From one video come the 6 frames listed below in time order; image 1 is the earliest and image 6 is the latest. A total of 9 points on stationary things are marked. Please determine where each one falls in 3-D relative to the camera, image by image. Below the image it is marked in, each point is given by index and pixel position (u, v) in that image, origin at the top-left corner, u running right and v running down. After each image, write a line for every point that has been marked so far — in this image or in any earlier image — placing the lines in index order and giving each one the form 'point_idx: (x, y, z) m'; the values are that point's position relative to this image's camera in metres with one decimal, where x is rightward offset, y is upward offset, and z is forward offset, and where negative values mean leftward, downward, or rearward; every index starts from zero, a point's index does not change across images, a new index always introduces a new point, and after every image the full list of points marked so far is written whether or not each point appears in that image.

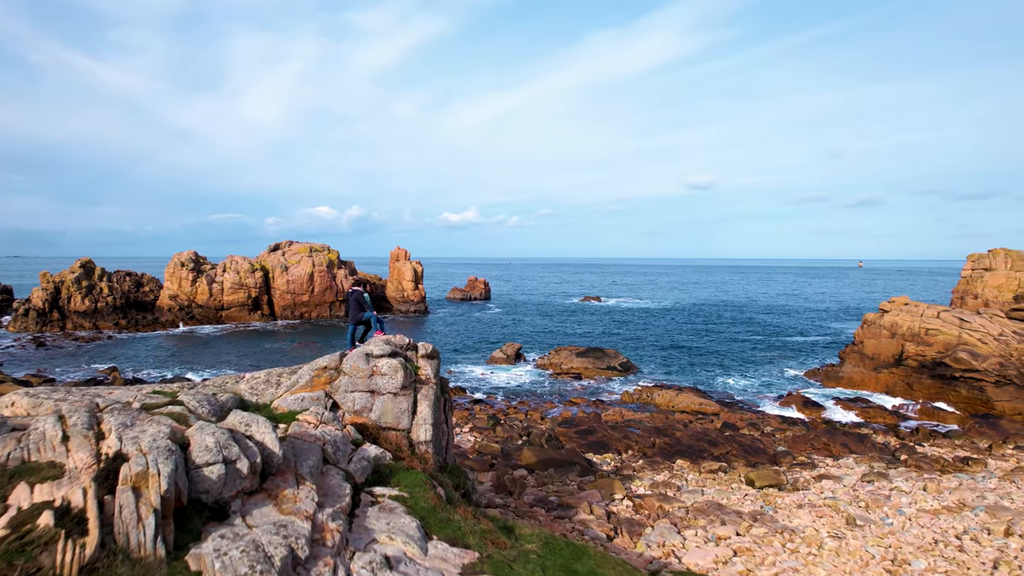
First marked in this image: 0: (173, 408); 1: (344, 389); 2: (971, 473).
0: (-2.7, -1.0, +5.4) m
1: (-1.8, -1.1, +7.2) m
2: (+12.5, -5.0, +18.6) m
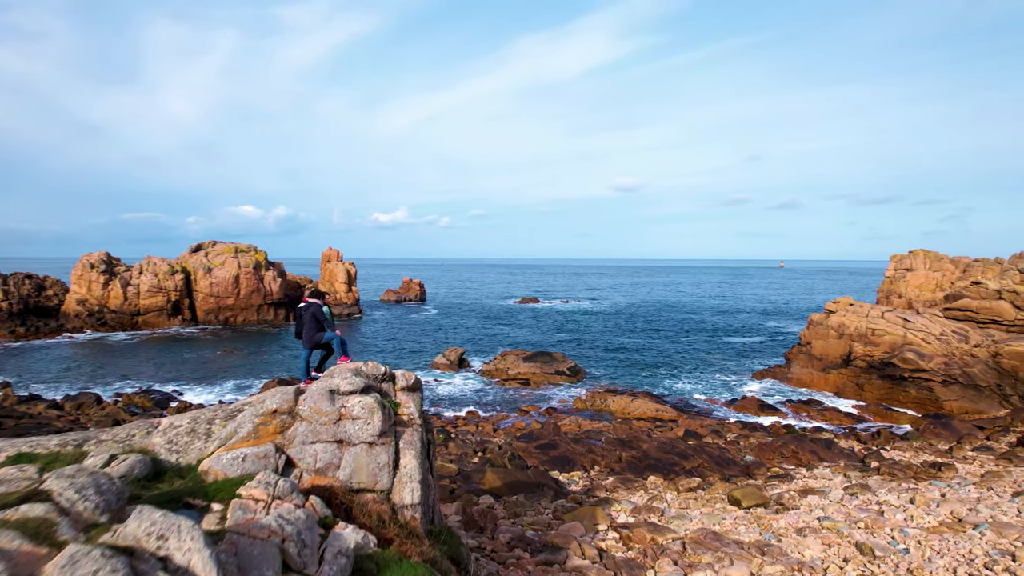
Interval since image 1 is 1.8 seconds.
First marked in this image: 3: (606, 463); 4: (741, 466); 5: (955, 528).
0: (-2.4, -1.1, +3.4) m
1: (-1.7, -1.2, +5.3) m
2: (+11.5, -5.1, +18.1) m
3: (+2.6, -4.9, +19.2) m
4: (+6.5, -5.0, +19.2) m
5: (+8.6, -4.7, +13.2) m
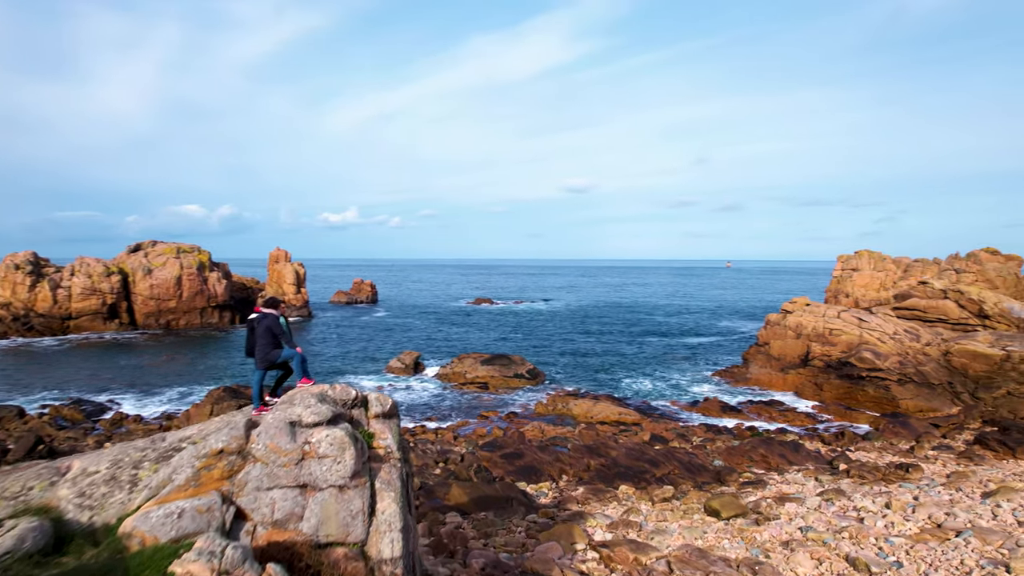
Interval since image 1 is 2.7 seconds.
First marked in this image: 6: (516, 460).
0: (-2.2, -1.1, +2.3) m
1: (-1.6, -1.2, +4.3) m
2: (+10.6, -5.1, +17.9) m
3: (+1.7, -5.0, +18.4) m
4: (+5.5, -5.0, +18.7) m
5: (+8.1, -4.7, +12.8) m
6: (+0.1, -4.9, +19.2) m
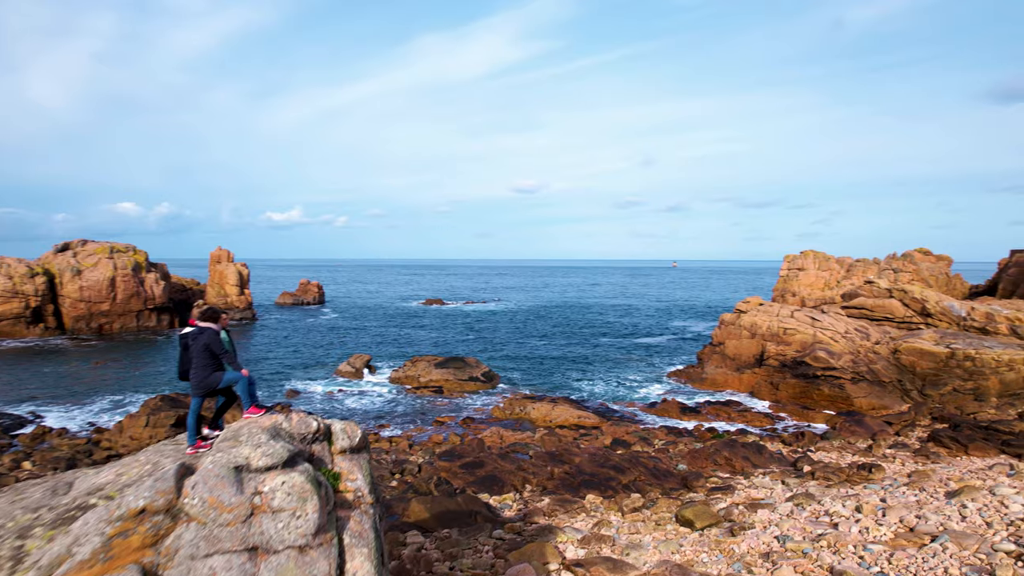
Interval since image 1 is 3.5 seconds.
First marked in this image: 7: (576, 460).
0: (-2.0, -1.2, +1.3) m
1: (-1.6, -1.3, +3.3) m
2: (+9.6, -5.1, +17.8) m
3: (+0.7, -5.0, +17.7) m
4: (+4.5, -5.1, +18.2) m
5: (+7.5, -4.7, +12.6) m
6: (-1.0, -4.9, +18.3) m
7: (+1.8, -4.9, +19.3) m
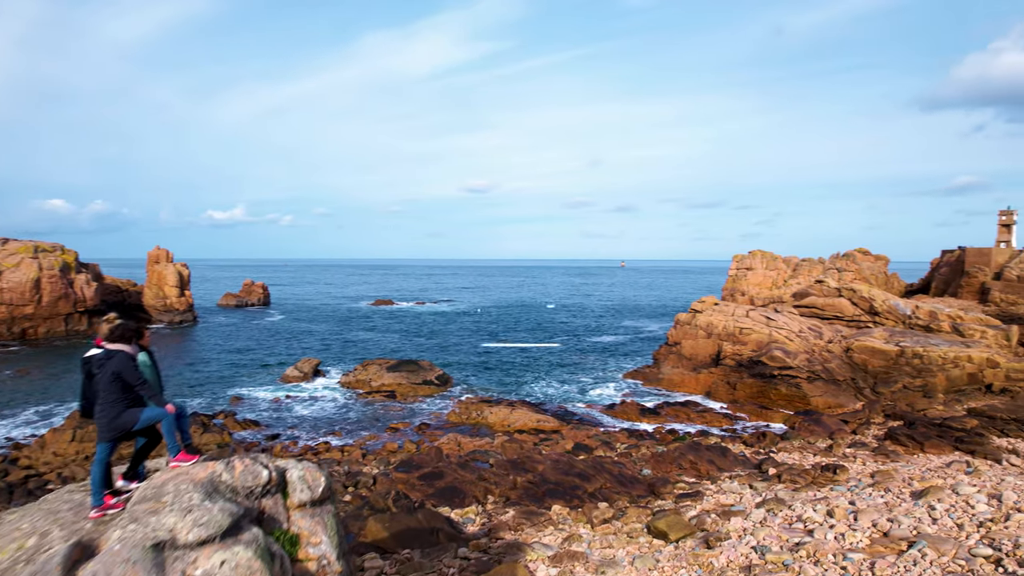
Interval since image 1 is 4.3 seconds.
0: (-1.8, -1.2, +0.3) m
1: (-1.5, -1.3, +2.4) m
2: (+8.6, -5.1, +17.7) m
3: (-0.3, -5.0, +16.9) m
4: (+3.5, -5.1, +17.7) m
5: (+6.9, -4.7, +12.3) m
6: (-2.0, -4.9, +17.4) m
7: (+0.8, -4.9, +18.6) m
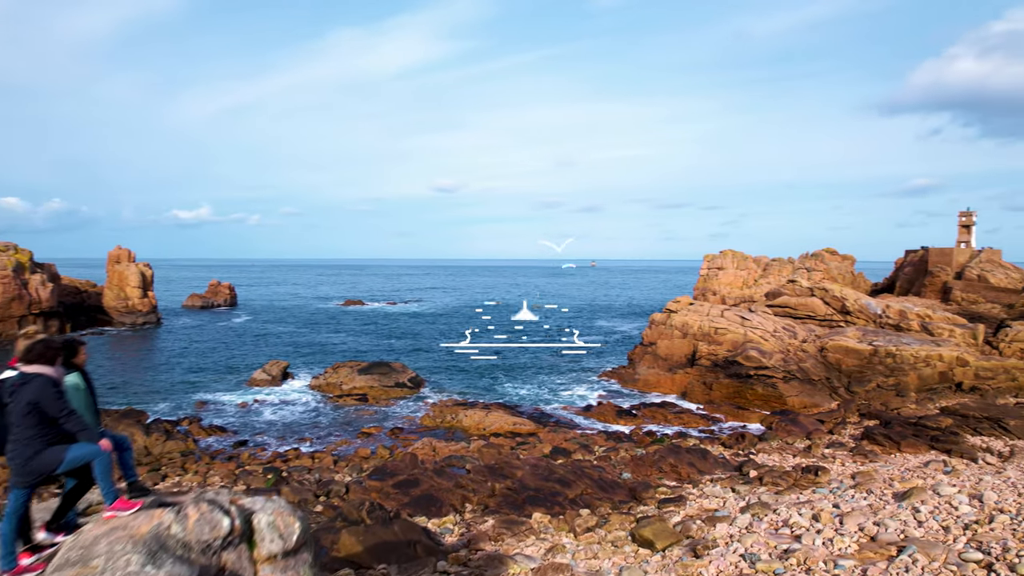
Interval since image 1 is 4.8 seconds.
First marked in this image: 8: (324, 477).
0: (-1.6, -1.2, -0.3) m
1: (-1.4, -1.3, +1.8) m
2: (+8.0, -5.1, +17.5) m
3: (-0.8, -5.0, +16.3) m
4: (+2.9, -5.1, +17.3) m
5: (+6.5, -4.7, +12.0) m
6: (-2.5, -4.9, +16.8) m
7: (+0.2, -4.9, +18.1) m
8: (-5.2, -5.2, +18.7) m
